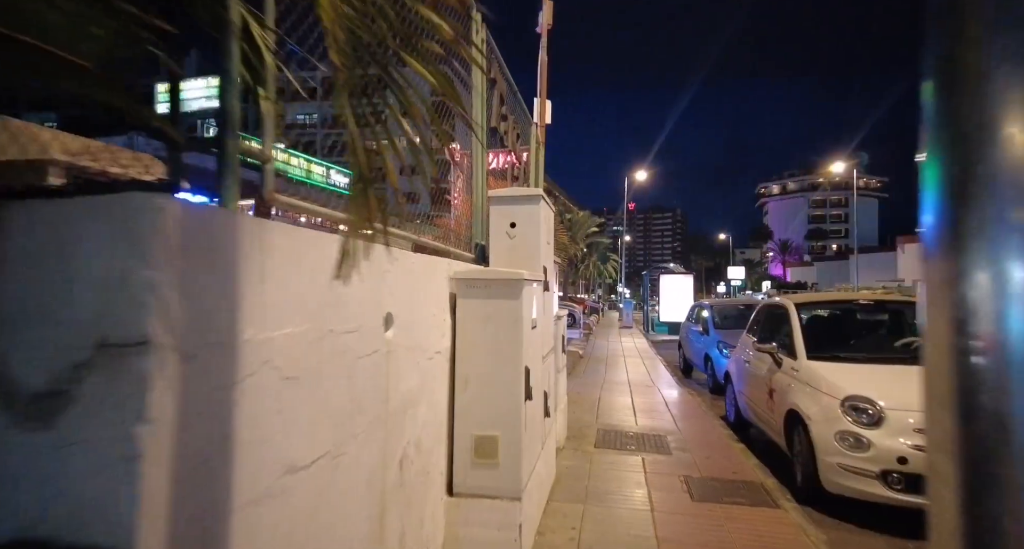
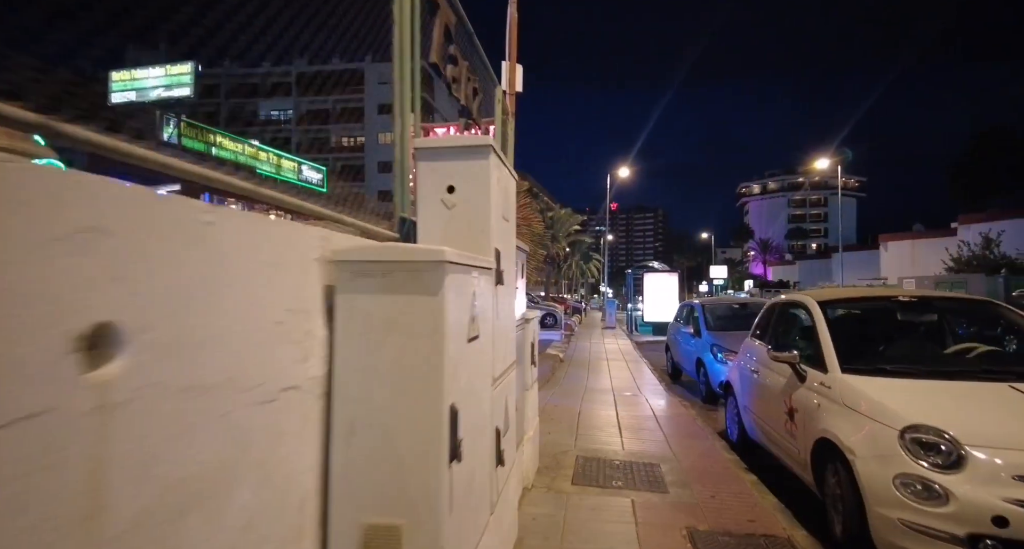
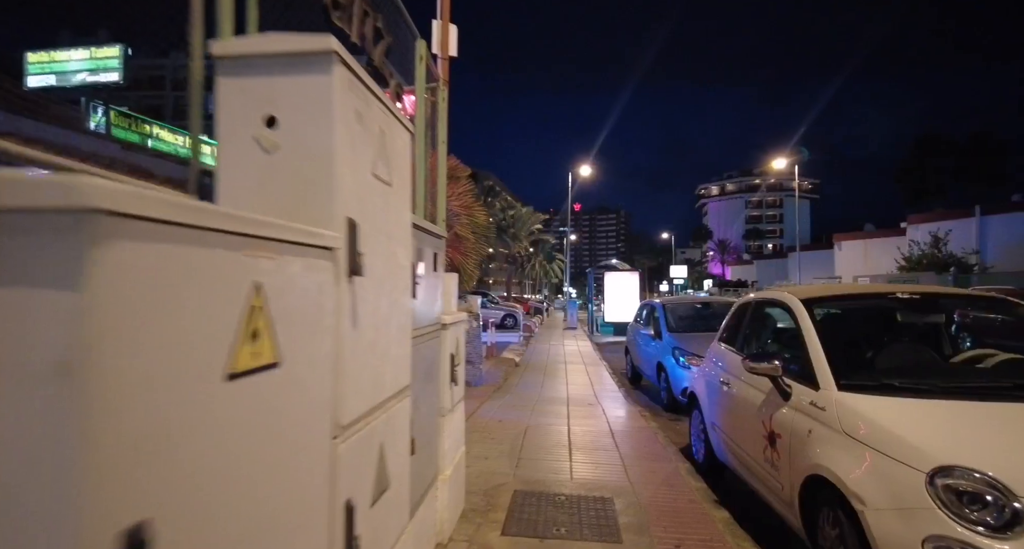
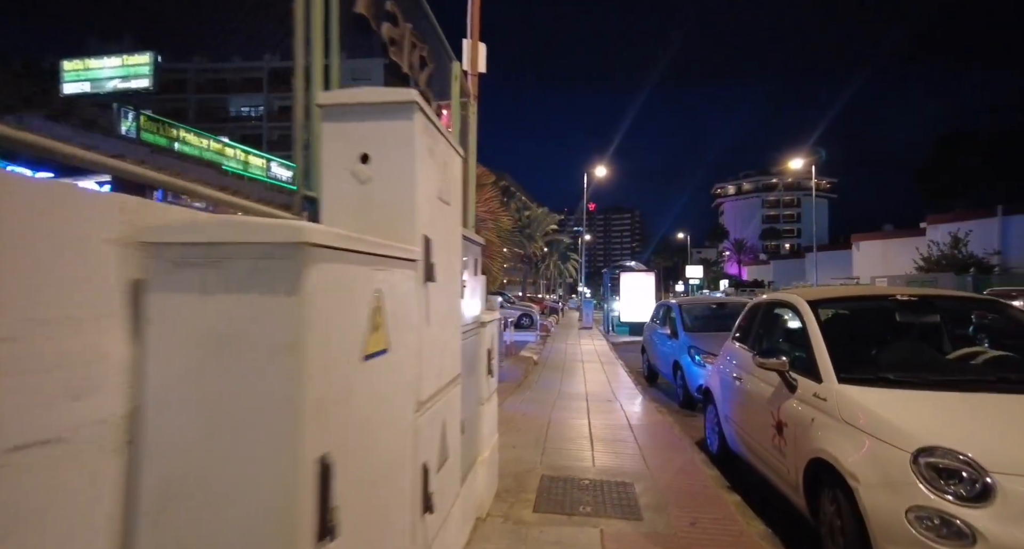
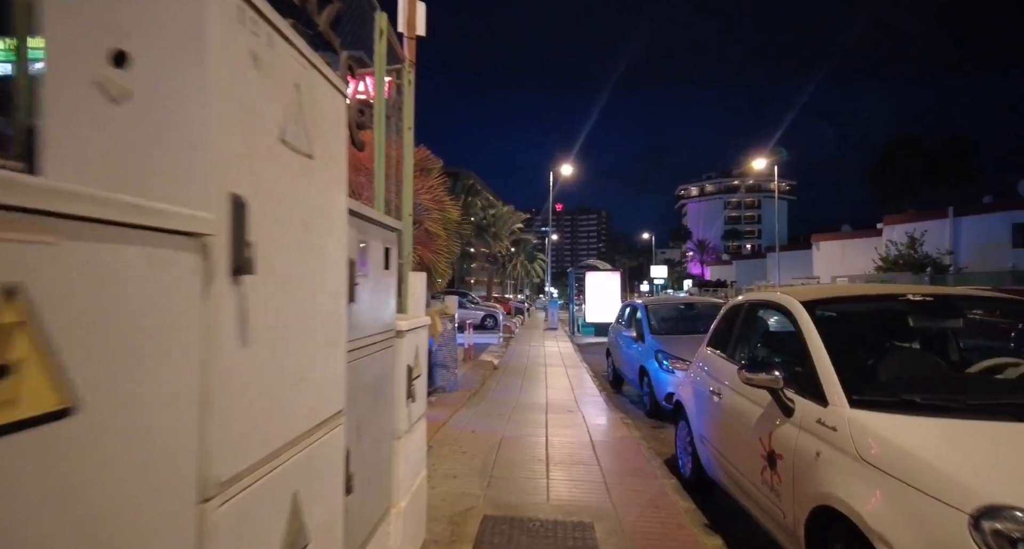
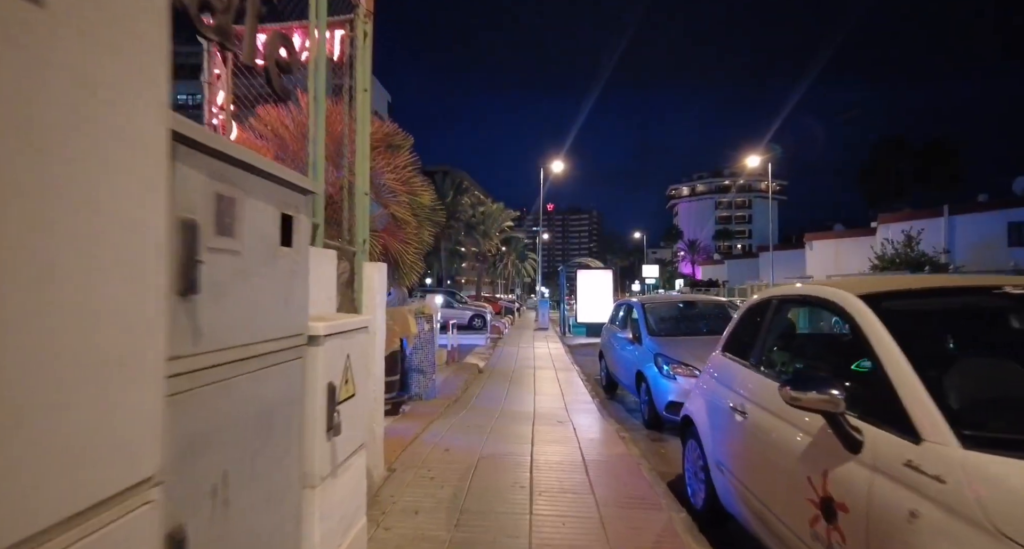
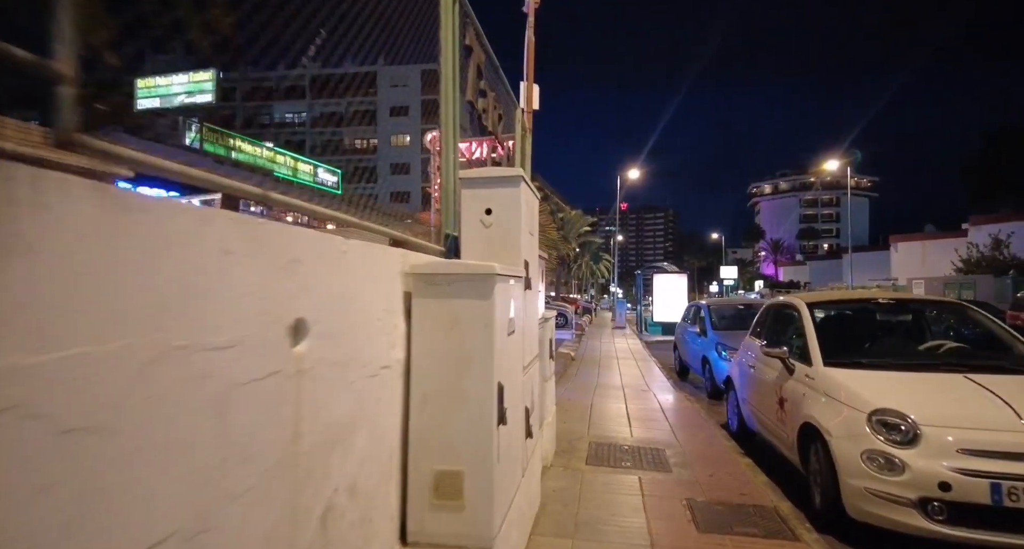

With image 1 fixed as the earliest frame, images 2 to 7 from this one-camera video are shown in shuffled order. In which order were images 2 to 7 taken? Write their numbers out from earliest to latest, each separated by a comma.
7, 2, 4, 3, 5, 6
